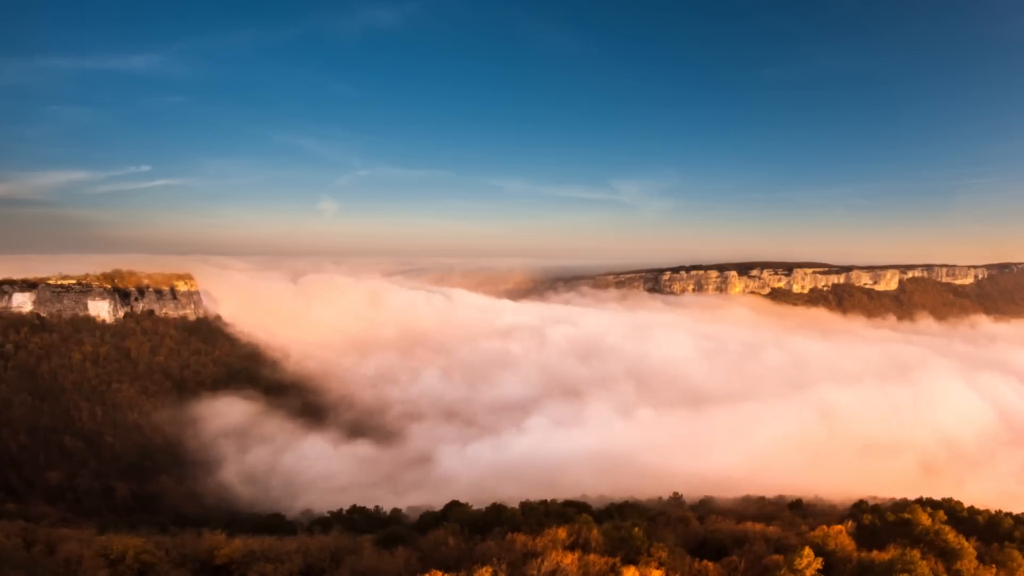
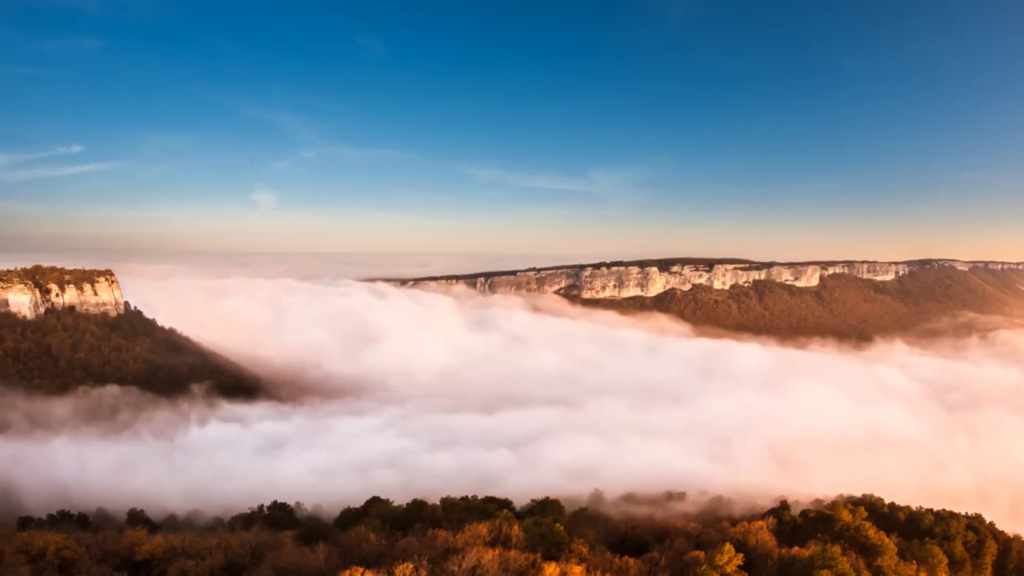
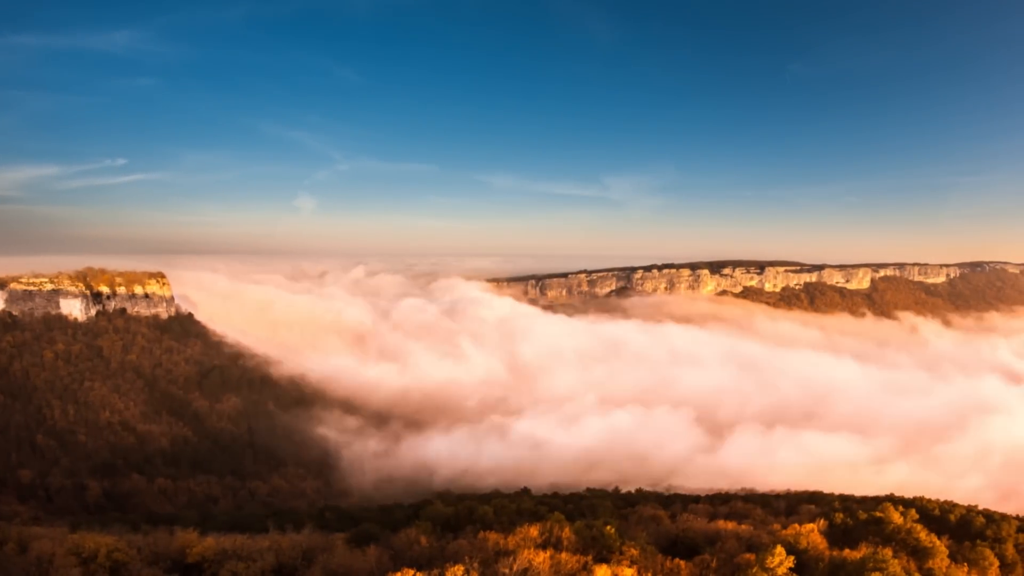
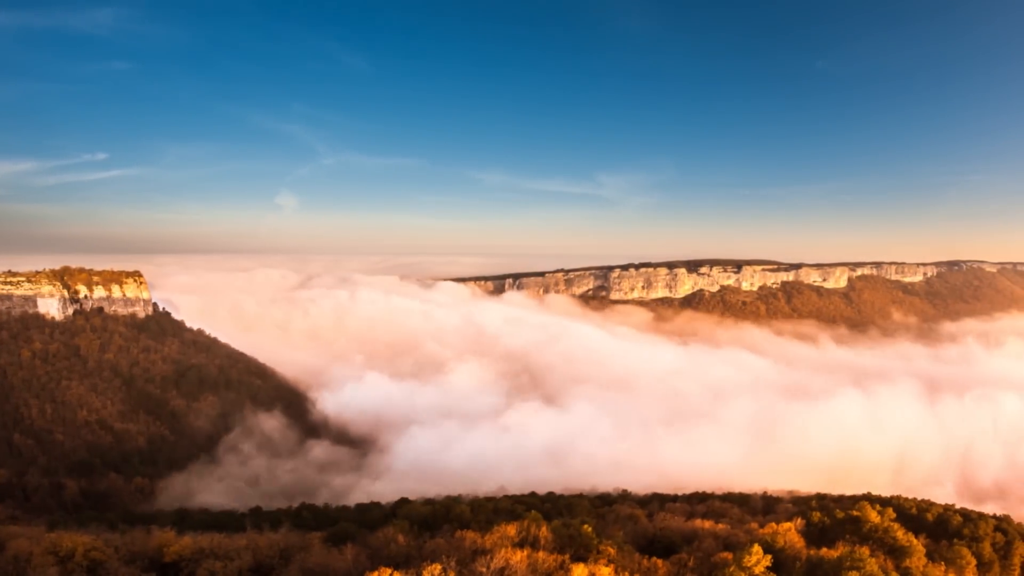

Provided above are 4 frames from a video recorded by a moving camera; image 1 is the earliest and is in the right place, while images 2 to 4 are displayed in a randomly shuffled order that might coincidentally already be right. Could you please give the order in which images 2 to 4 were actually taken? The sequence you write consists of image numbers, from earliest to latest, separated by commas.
3, 4, 2
